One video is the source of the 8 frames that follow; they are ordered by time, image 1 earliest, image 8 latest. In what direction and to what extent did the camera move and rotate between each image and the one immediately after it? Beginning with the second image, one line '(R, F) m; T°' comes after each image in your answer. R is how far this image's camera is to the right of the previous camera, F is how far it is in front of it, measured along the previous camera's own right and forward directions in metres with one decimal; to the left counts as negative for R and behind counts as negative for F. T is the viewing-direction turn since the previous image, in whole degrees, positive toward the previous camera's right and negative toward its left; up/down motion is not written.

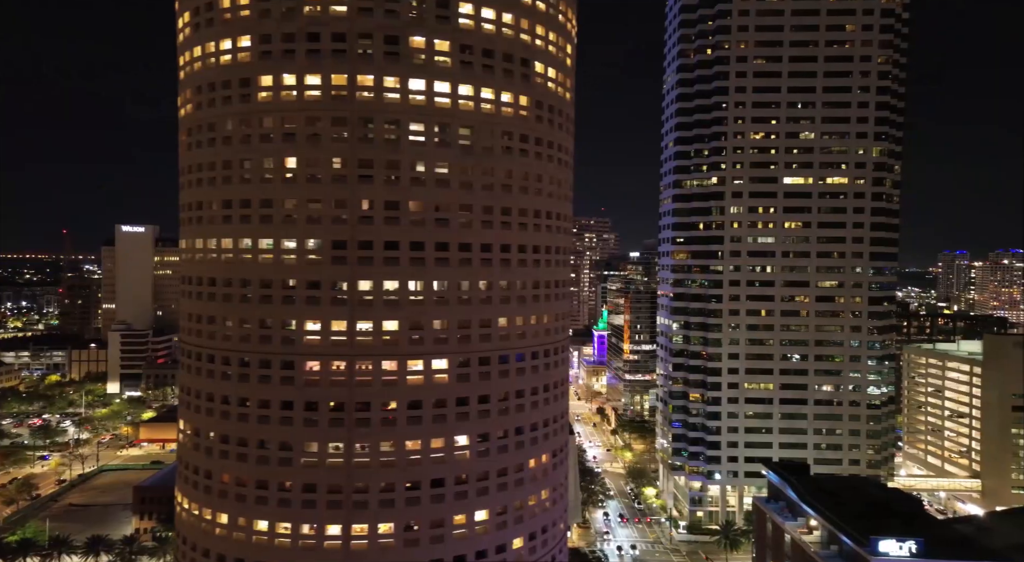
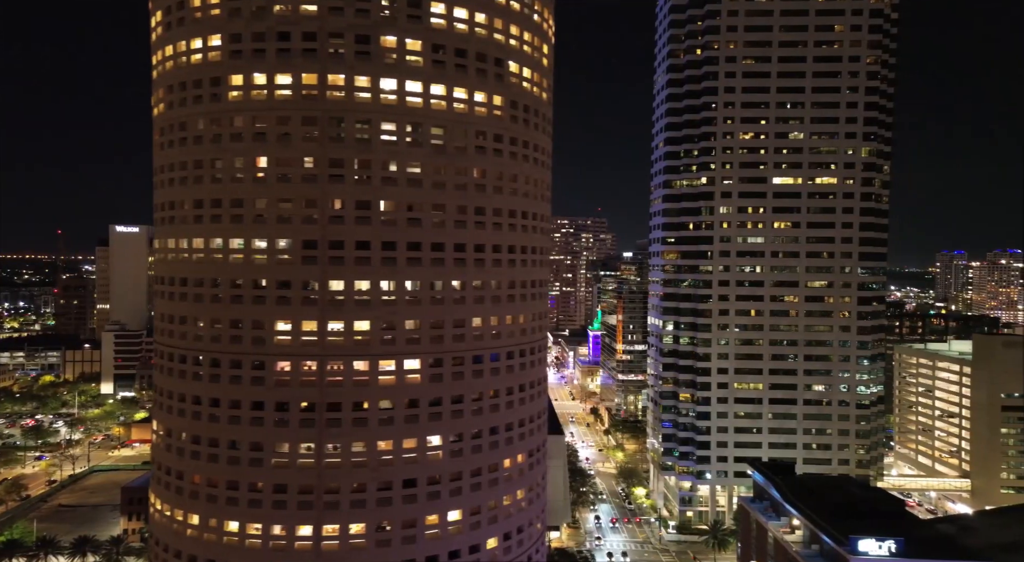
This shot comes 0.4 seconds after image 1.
(+1.6, 0.0) m; 0°
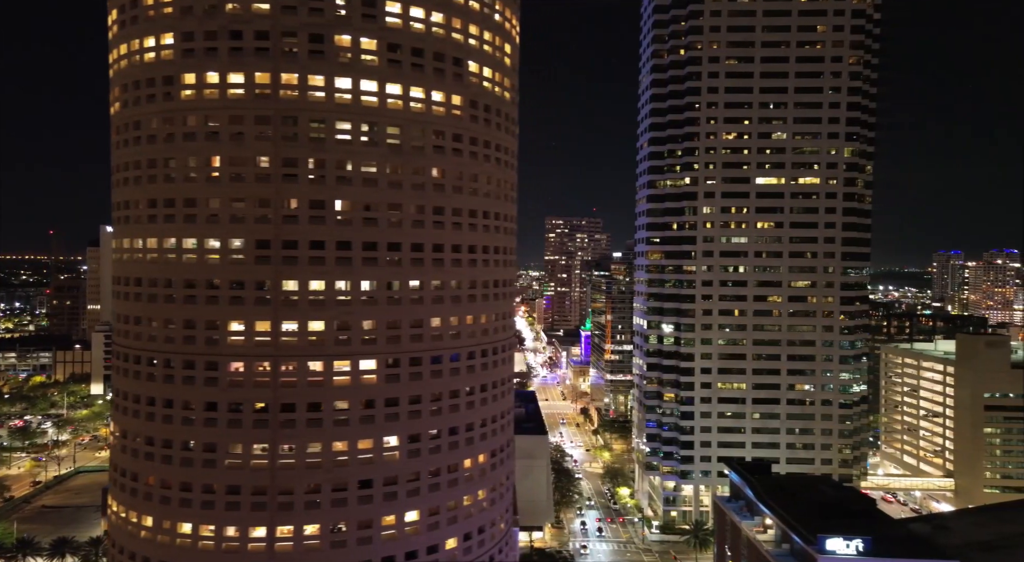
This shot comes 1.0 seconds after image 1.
(+2.5, +0.1) m; 0°
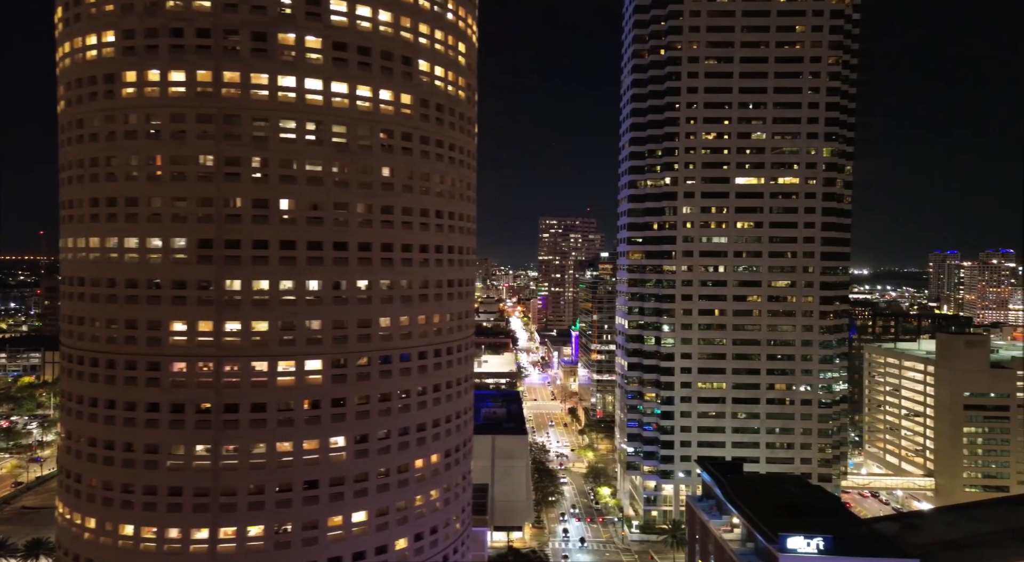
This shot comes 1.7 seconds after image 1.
(+3.1, +0.1) m; 0°
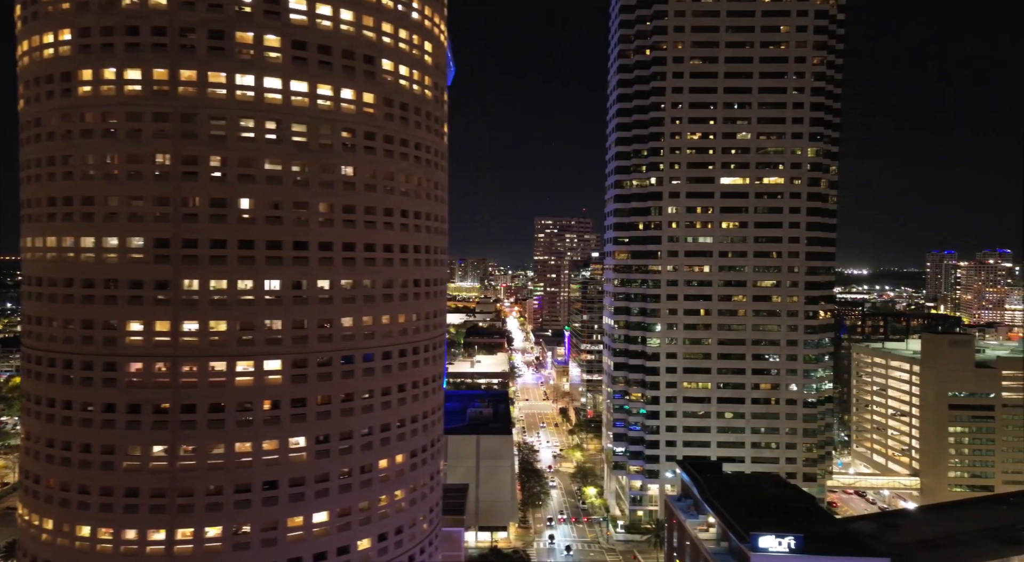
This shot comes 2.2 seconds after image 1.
(+2.3, +0.1) m; 0°
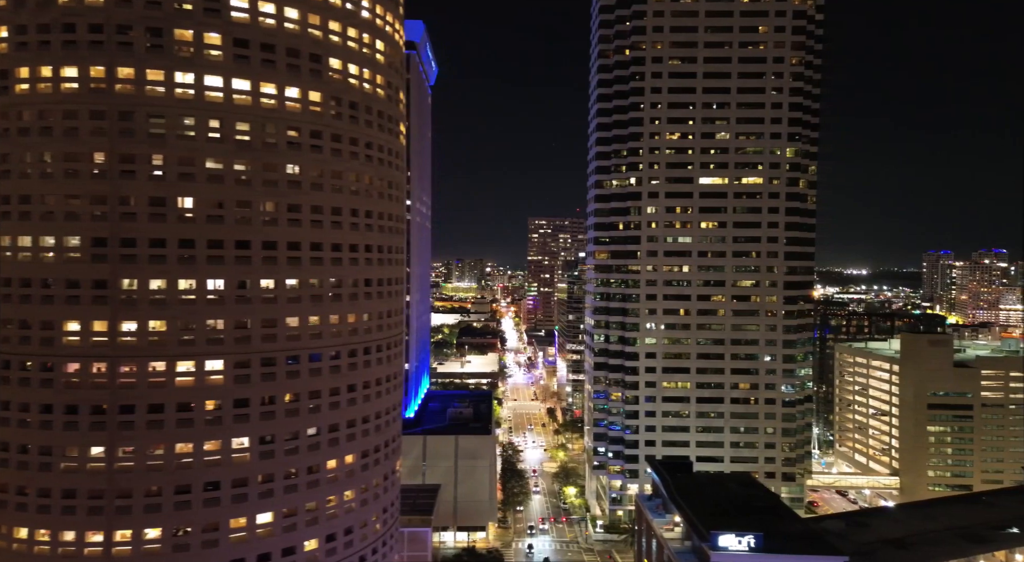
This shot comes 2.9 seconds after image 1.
(+3.3, +0.1) m; 0°
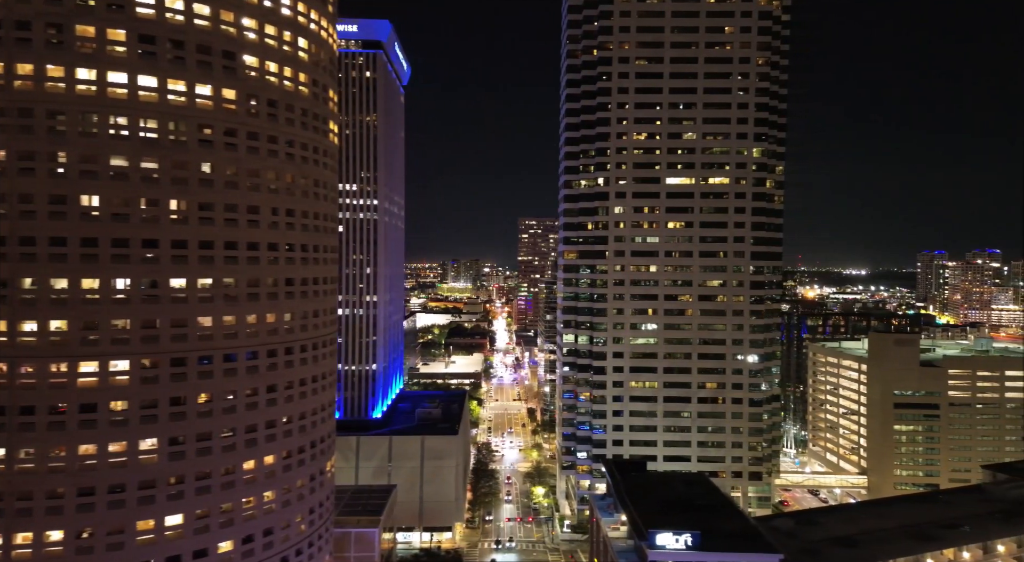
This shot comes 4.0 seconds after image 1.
(+5.2, +0.2) m; +1°
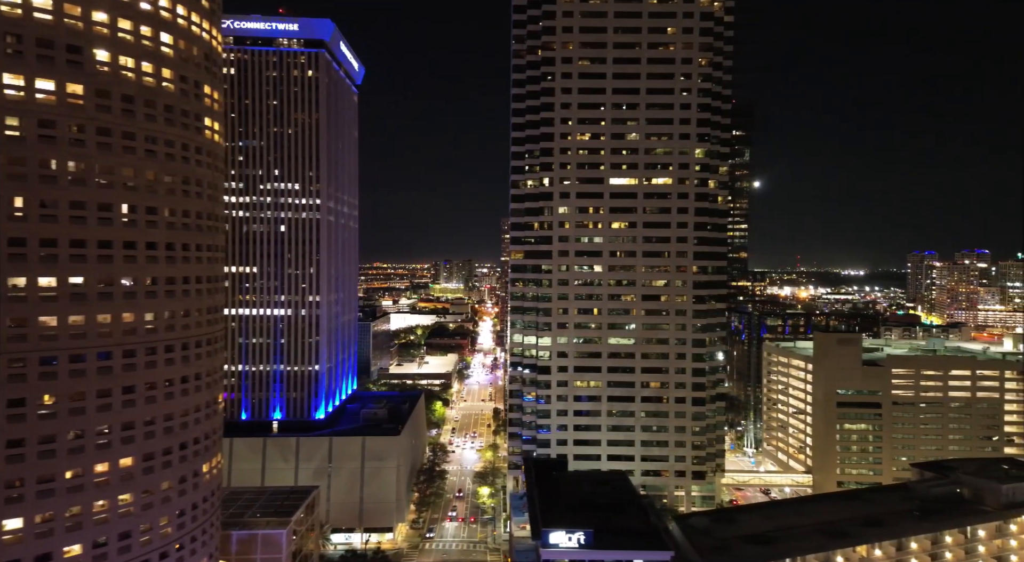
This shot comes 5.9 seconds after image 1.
(+8.9, +0.2) m; +1°
